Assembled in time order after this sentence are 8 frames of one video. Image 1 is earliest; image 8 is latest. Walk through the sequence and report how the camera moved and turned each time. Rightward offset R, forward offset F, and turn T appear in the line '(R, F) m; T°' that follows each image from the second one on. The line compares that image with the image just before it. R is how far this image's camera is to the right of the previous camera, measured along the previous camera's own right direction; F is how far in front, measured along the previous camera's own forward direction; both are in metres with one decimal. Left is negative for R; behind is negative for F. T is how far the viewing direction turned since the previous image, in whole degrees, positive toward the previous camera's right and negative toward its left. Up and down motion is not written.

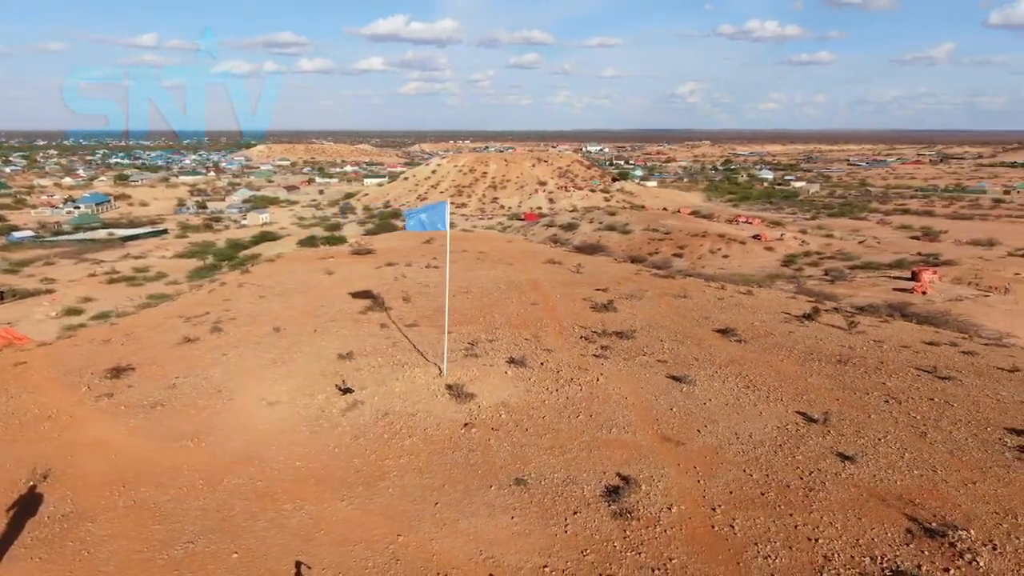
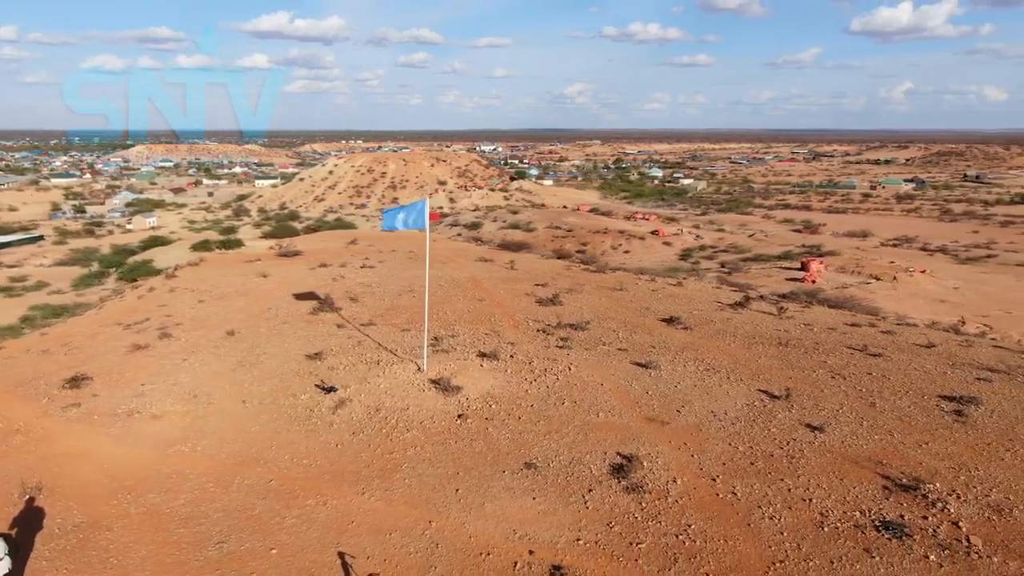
(-1.4, -0.4) m; +8°
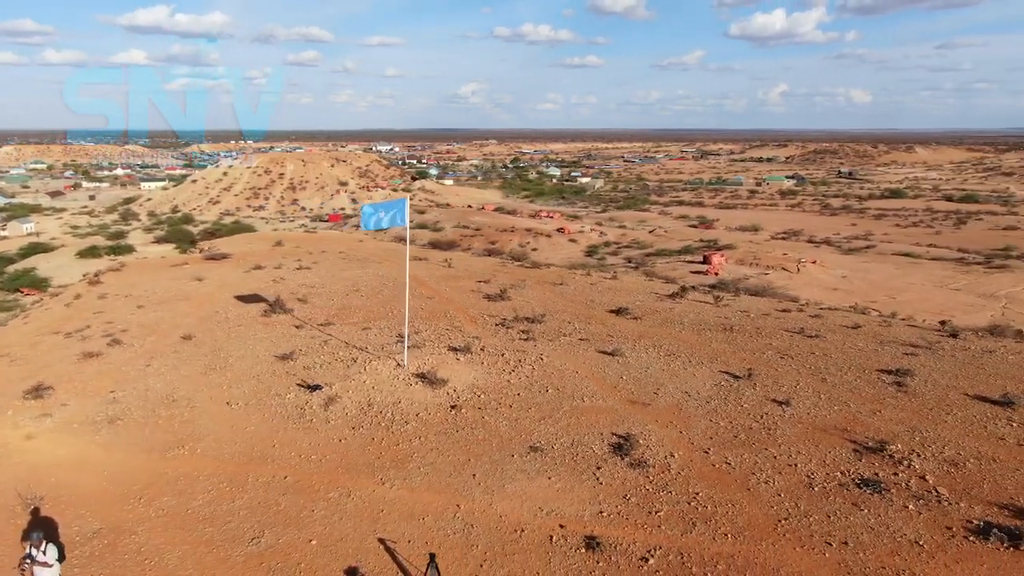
(-1.4, -0.4) m; +8°
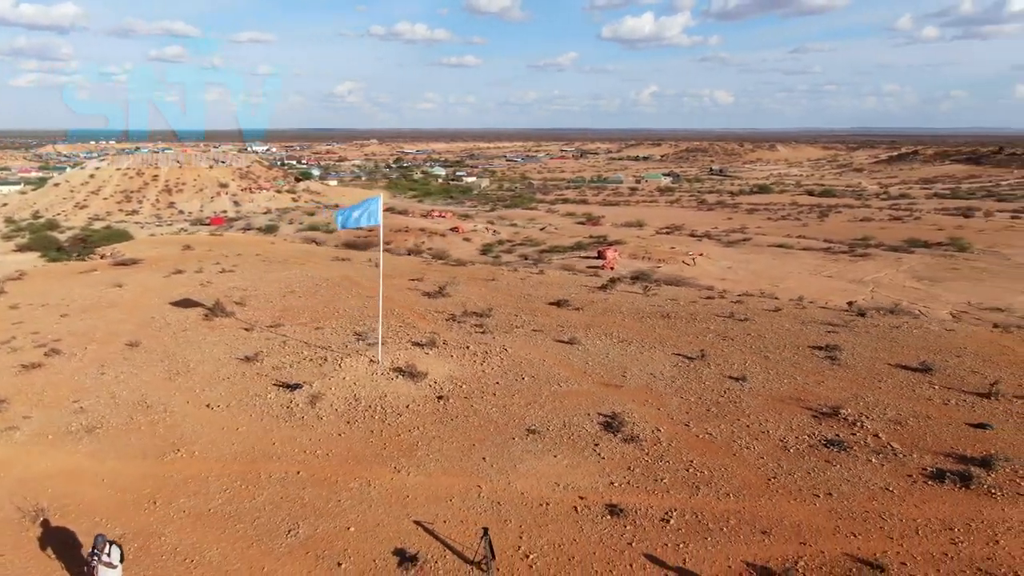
(-1.5, -0.4) m; +9°
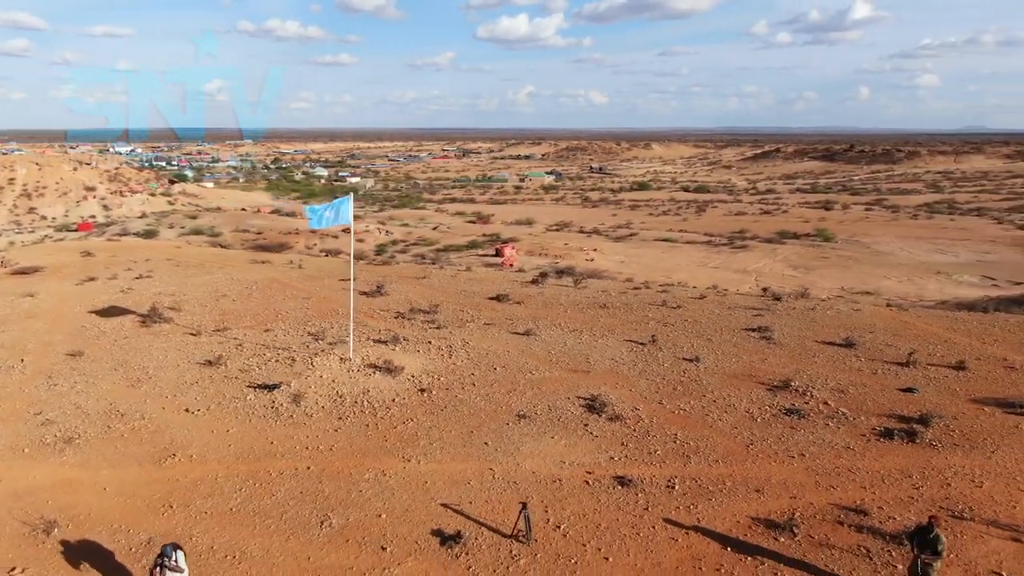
(-1.5, -0.4) m; +9°
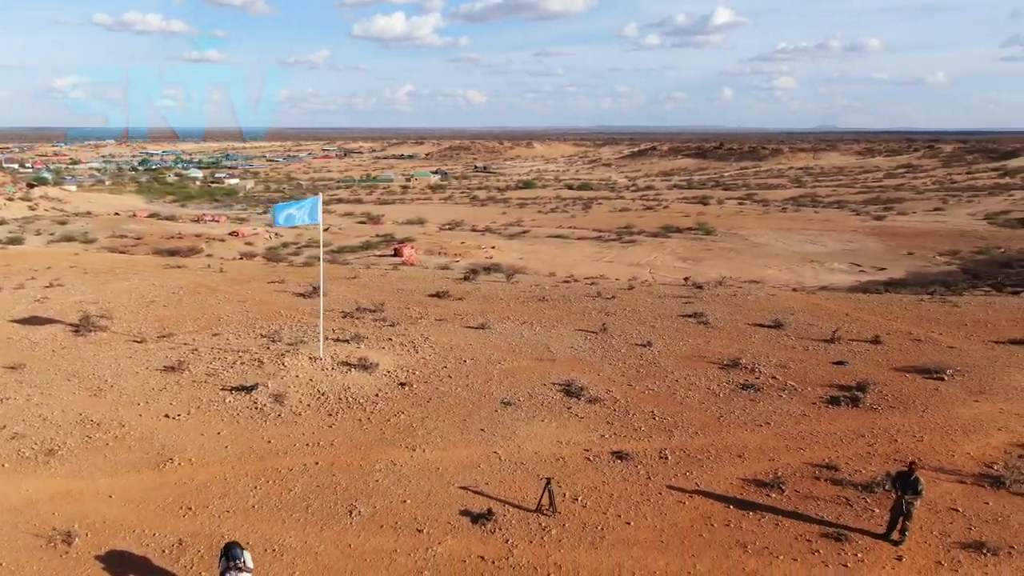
(-1.5, -0.5) m; +9°
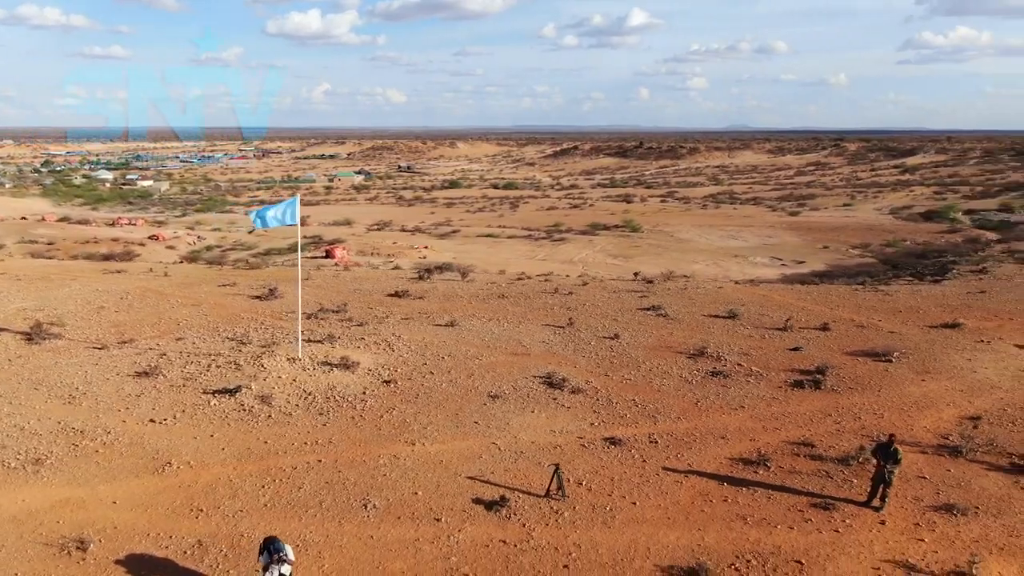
(-1.0, -0.3) m; +6°
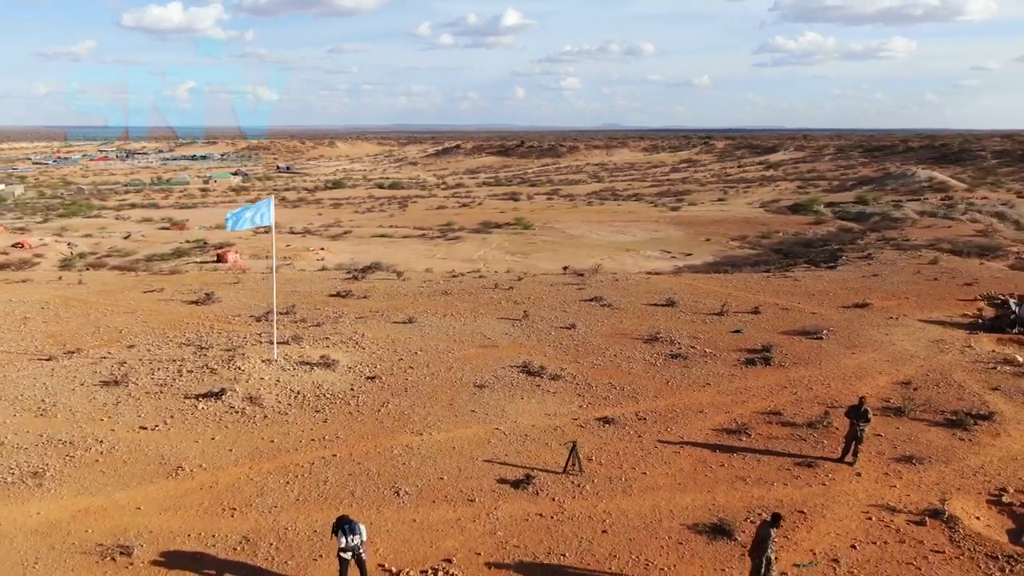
(-1.7, -0.5) m; +9°
